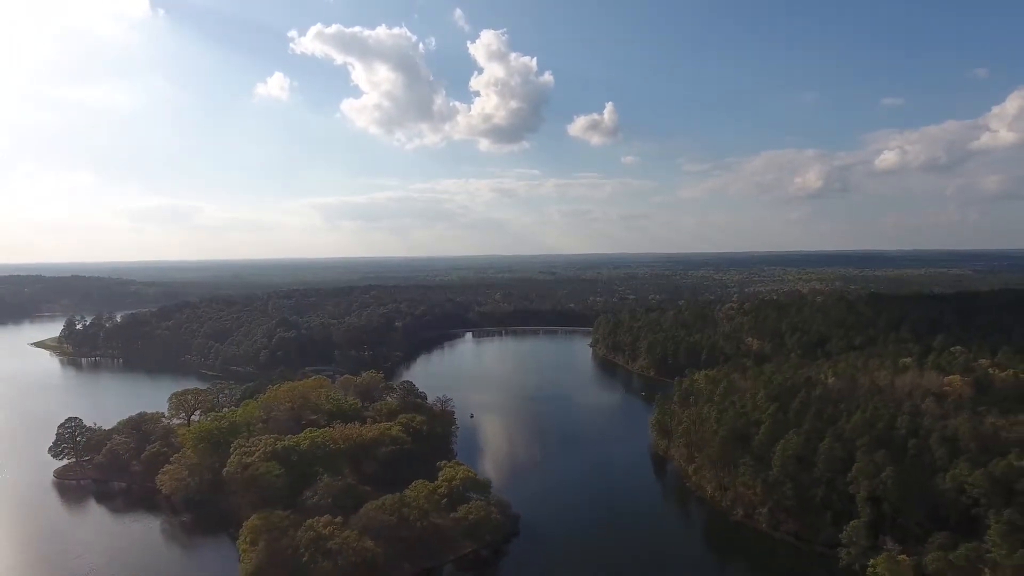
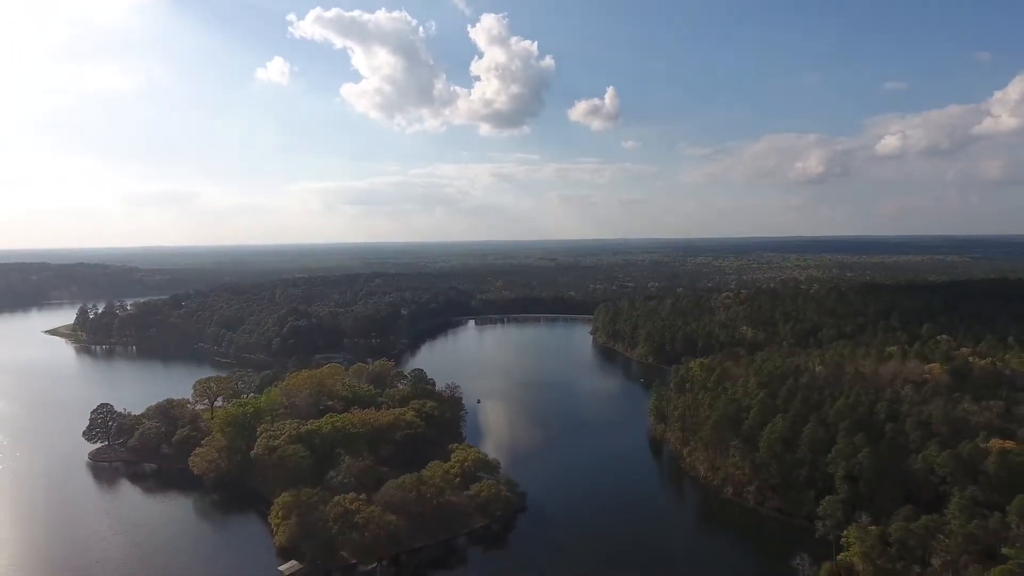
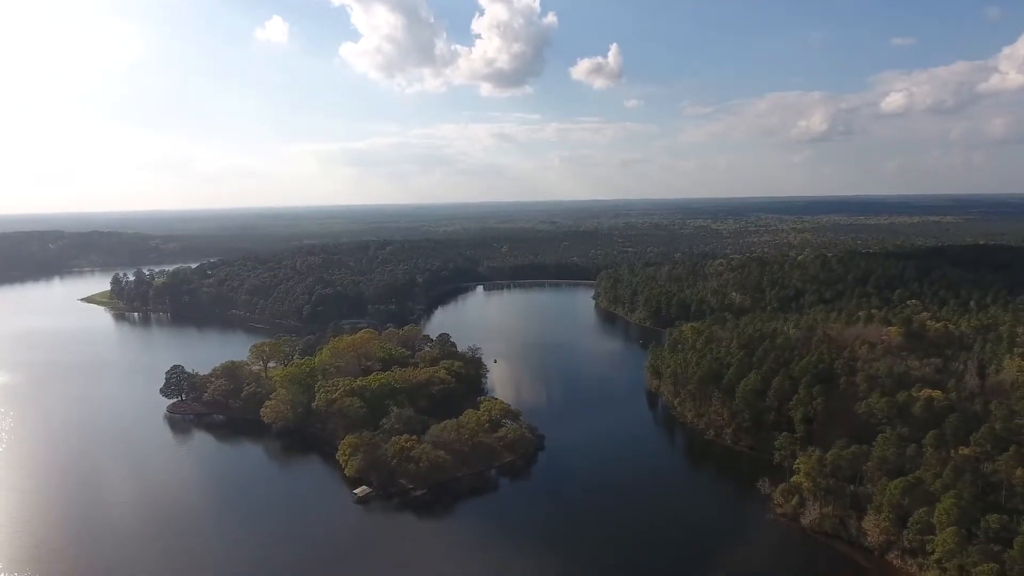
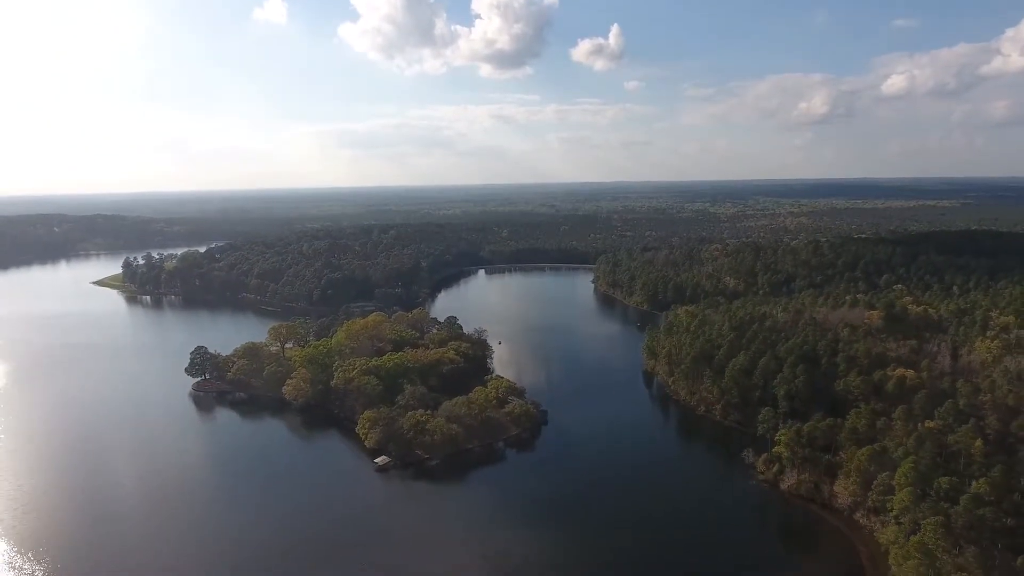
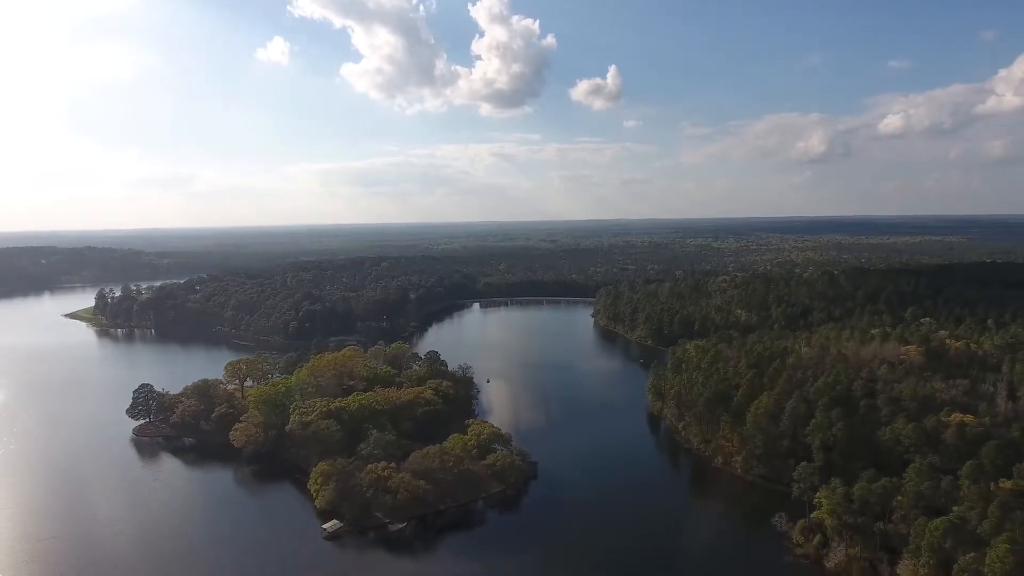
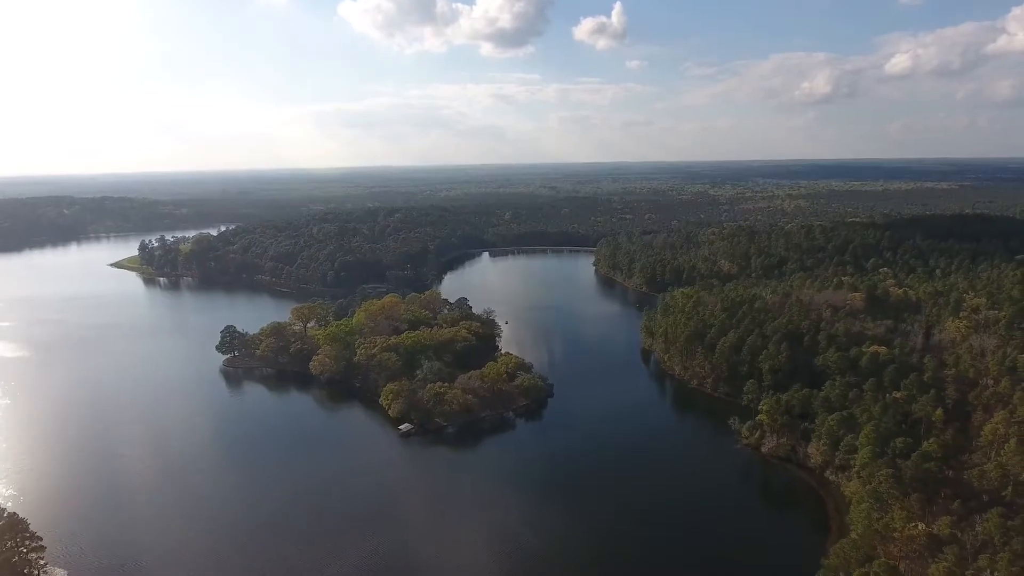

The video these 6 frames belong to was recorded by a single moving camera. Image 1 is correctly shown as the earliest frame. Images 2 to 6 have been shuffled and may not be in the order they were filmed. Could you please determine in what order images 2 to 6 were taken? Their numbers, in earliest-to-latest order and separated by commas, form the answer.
2, 5, 3, 4, 6
